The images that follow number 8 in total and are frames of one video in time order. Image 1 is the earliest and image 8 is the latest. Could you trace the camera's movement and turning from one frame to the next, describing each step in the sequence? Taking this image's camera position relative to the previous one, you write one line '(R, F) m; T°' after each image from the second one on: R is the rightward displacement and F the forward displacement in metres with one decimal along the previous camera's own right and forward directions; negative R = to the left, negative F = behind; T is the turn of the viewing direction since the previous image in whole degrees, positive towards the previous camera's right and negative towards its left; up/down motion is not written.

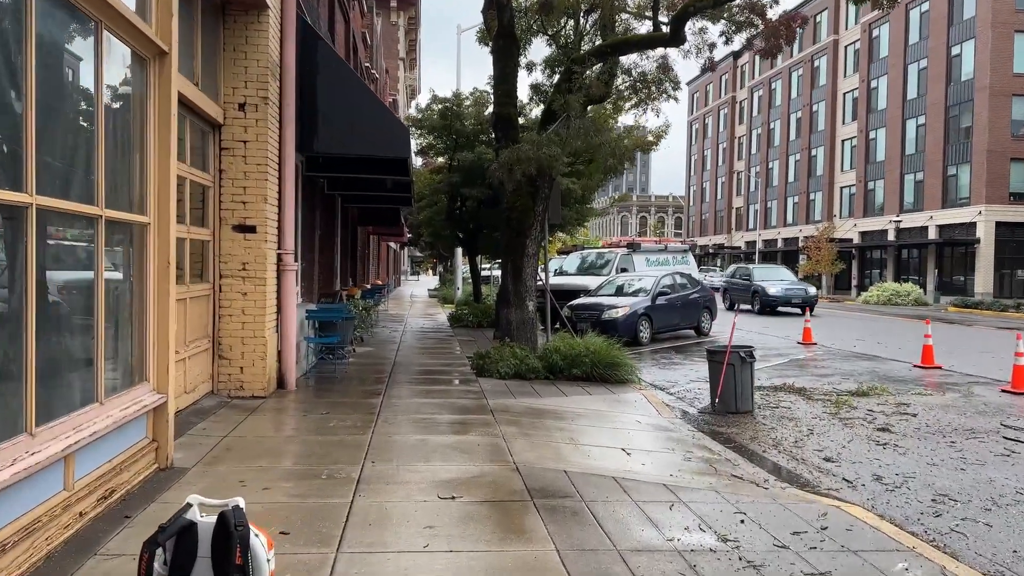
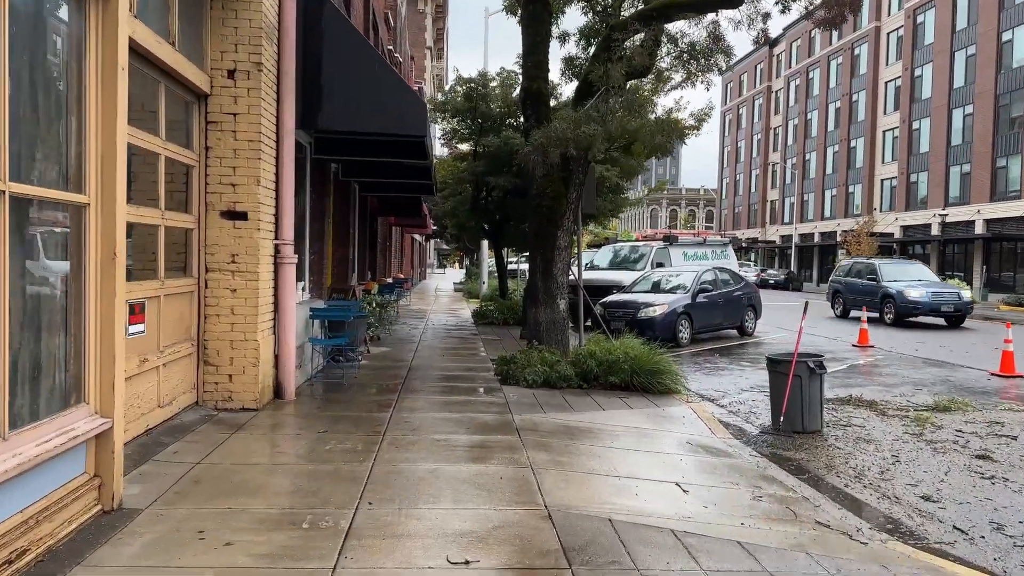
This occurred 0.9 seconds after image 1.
(0.0, +1.2) m; -2°
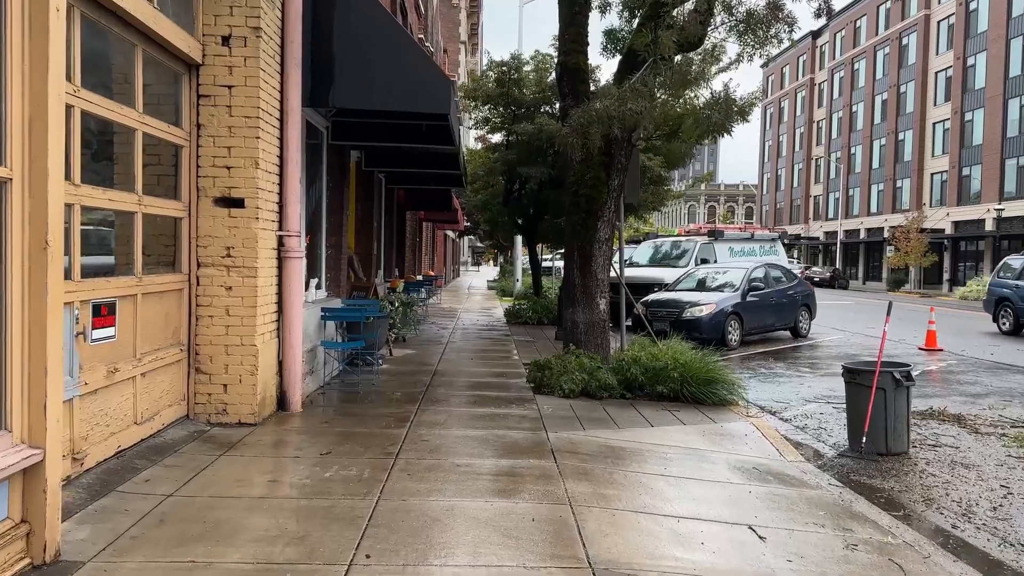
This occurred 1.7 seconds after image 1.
(0.0, +1.0) m; -3°
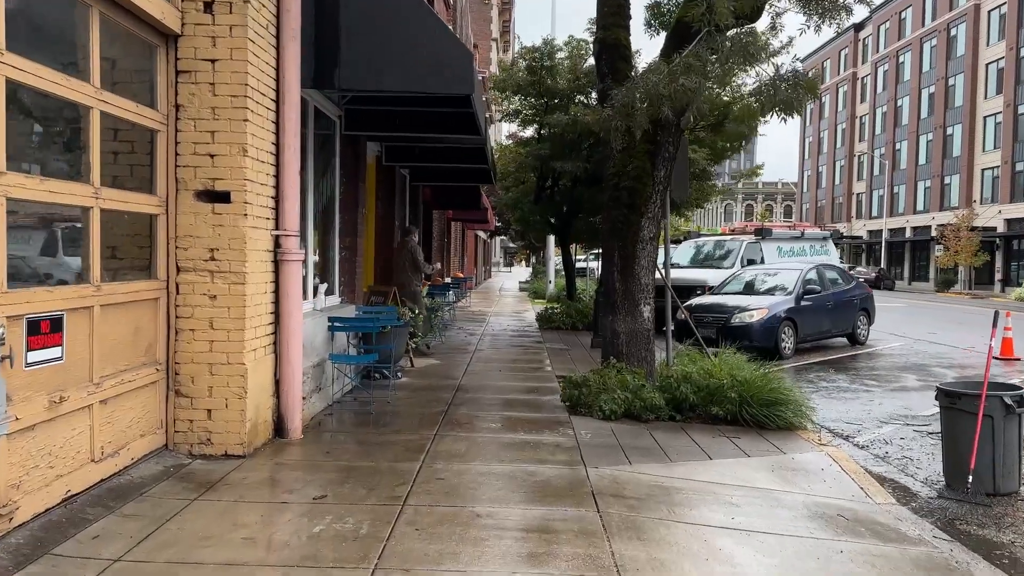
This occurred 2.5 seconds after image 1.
(0.0, +1.0) m; -2°
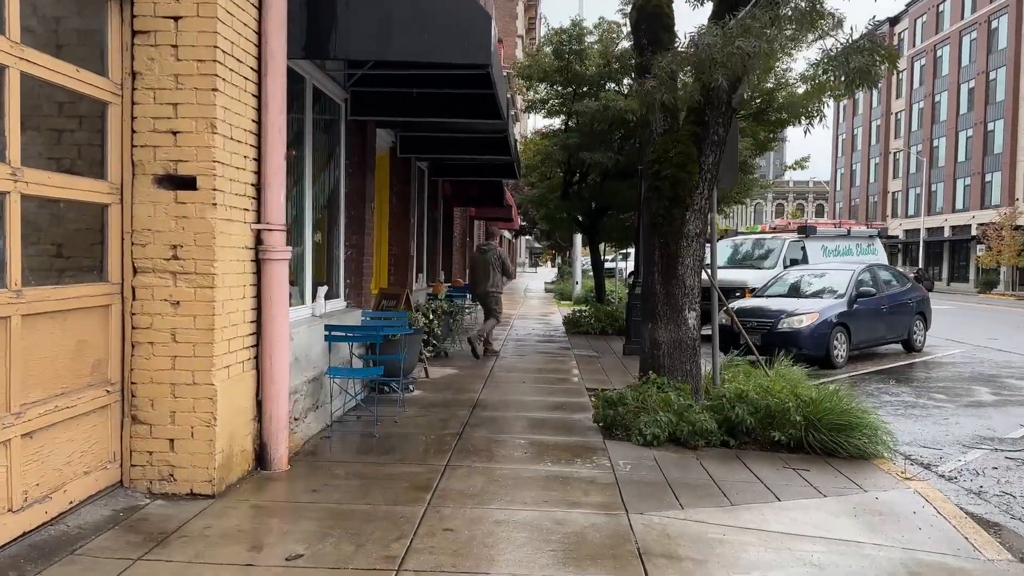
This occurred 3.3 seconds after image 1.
(0.0, +1.0) m; -2°
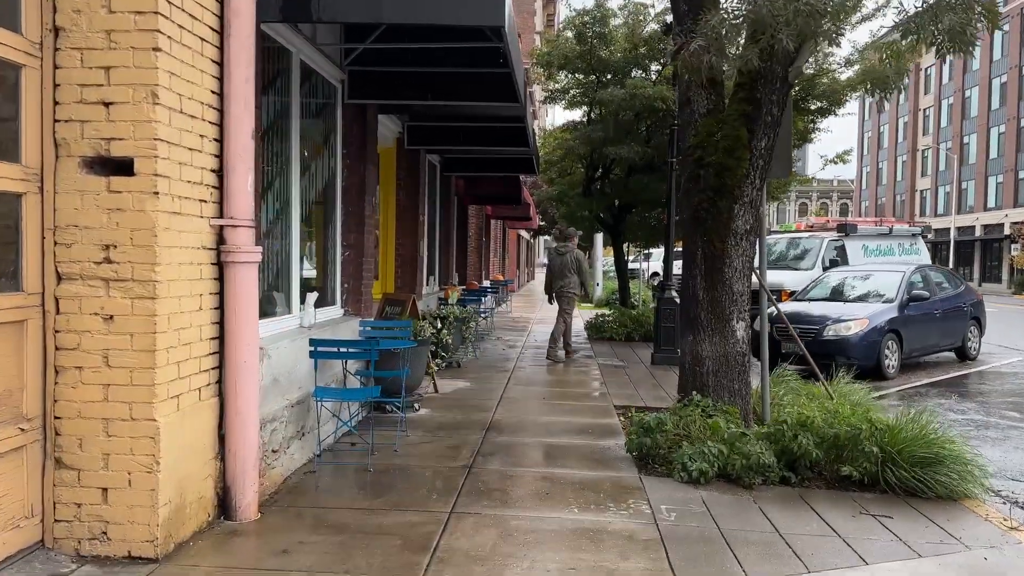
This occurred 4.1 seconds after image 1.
(0.0, +0.9) m; -1°
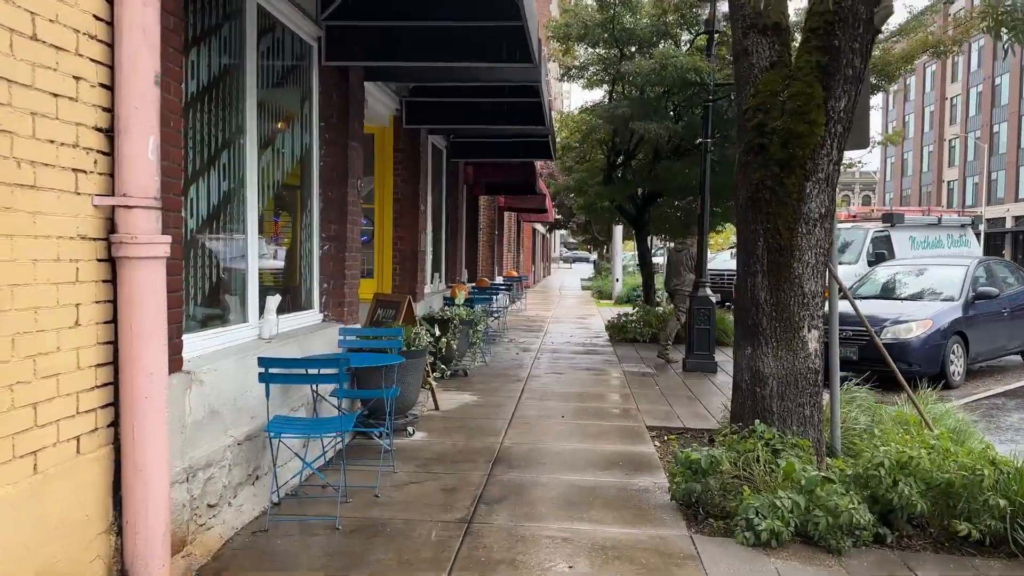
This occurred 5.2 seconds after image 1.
(0.0, +1.2) m; -1°
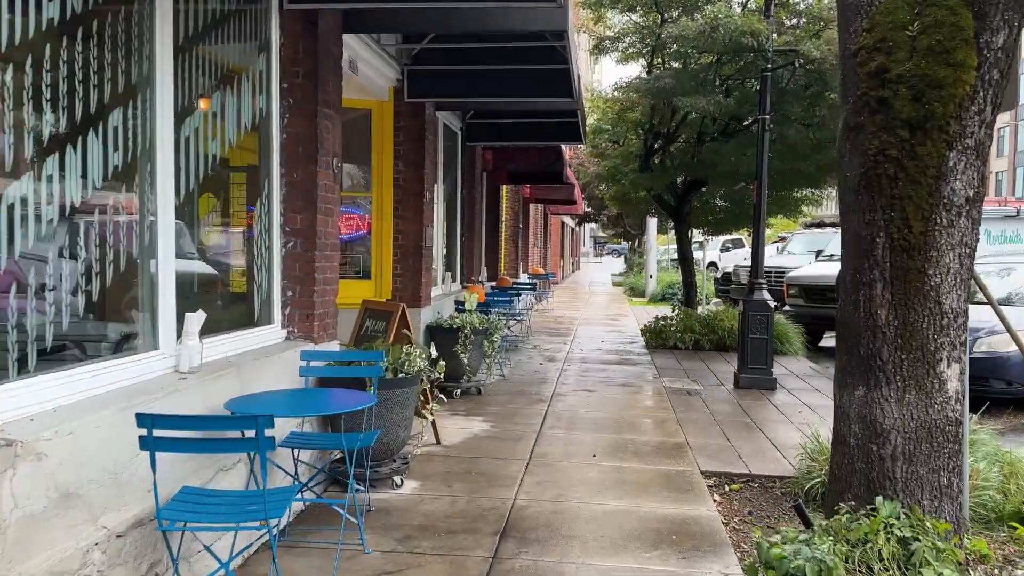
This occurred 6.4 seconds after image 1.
(+0.1, +1.3) m; -2°
